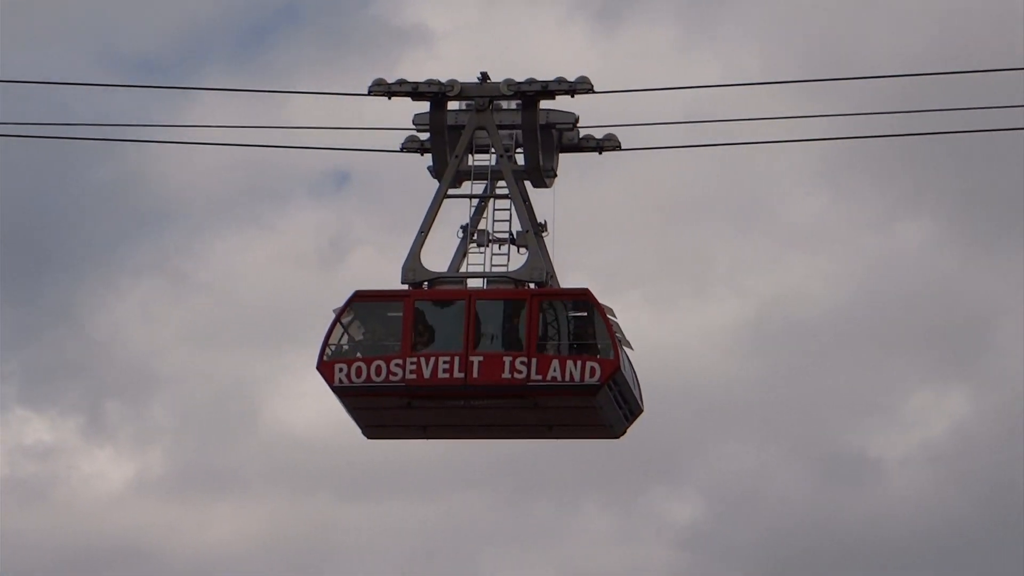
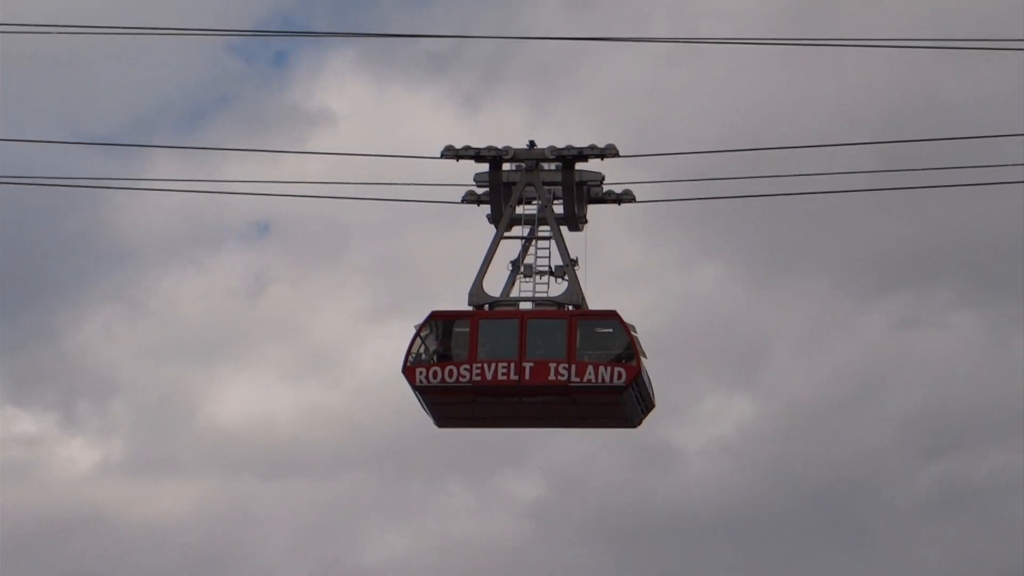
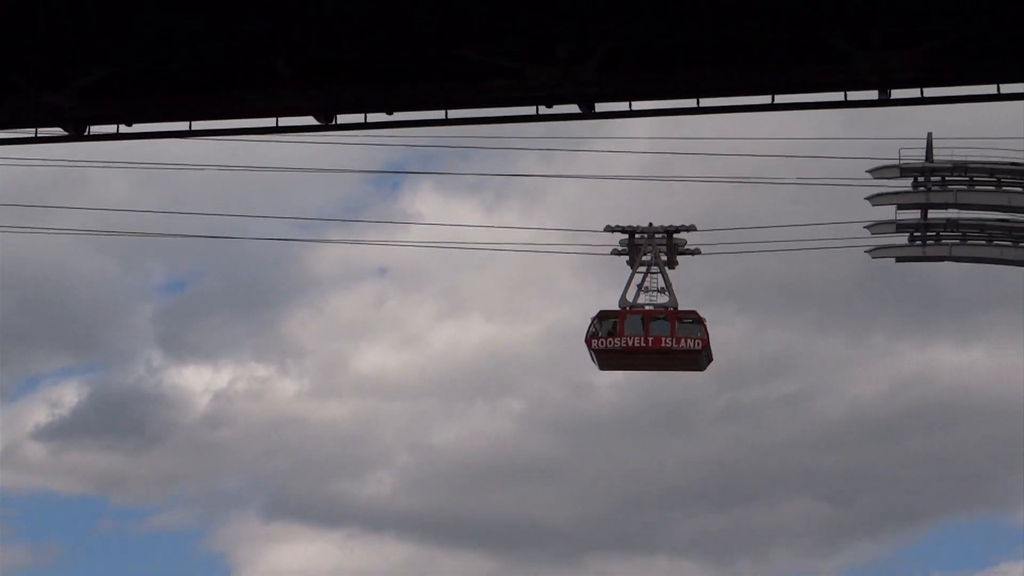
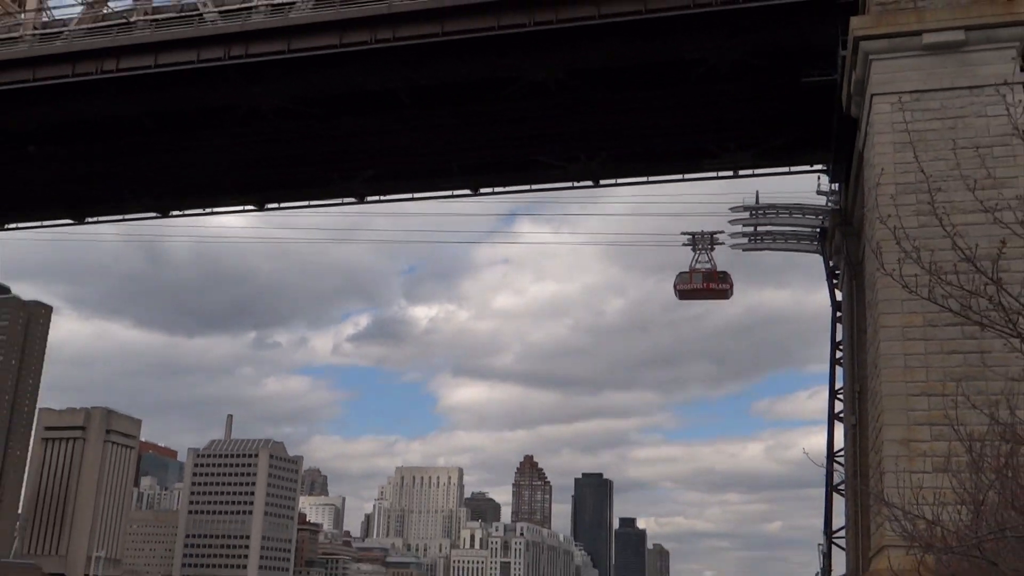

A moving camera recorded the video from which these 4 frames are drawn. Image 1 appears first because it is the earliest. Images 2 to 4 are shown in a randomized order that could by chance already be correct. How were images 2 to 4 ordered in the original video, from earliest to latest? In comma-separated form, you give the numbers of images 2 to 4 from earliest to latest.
2, 3, 4
